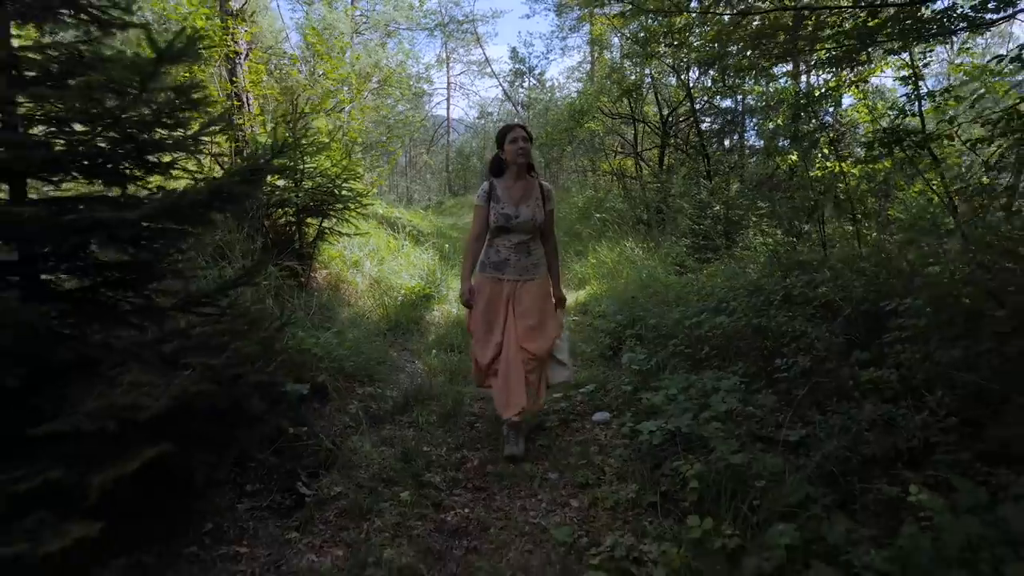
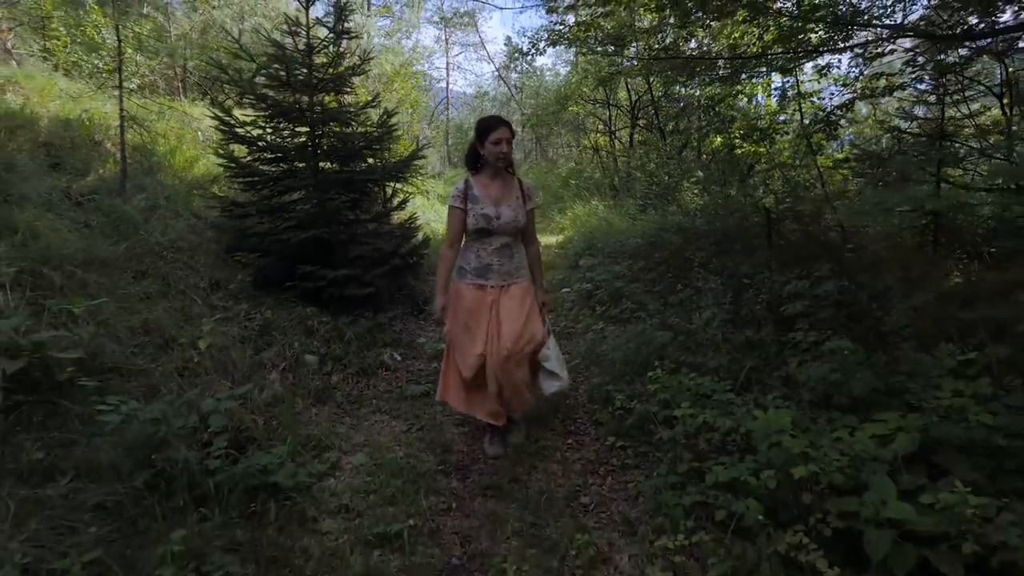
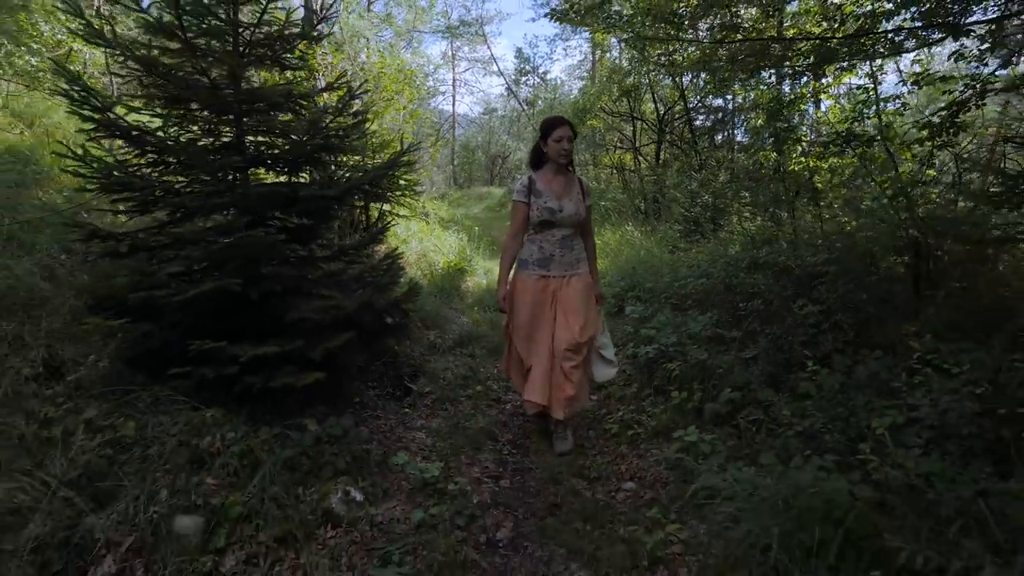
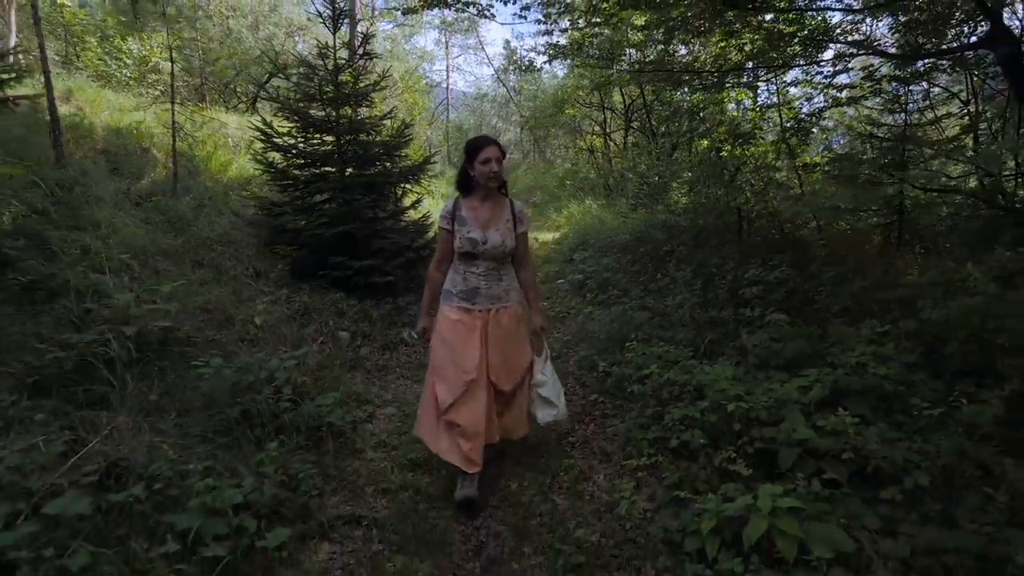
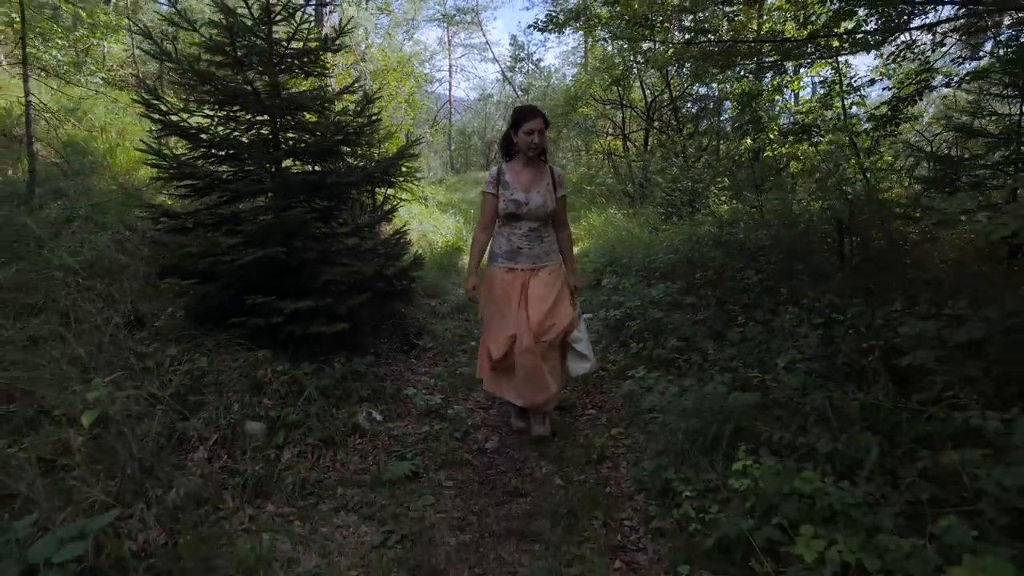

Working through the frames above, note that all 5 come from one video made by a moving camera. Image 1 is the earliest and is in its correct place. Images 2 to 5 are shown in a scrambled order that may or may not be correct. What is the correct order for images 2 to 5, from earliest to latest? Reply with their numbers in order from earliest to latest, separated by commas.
3, 5, 2, 4
